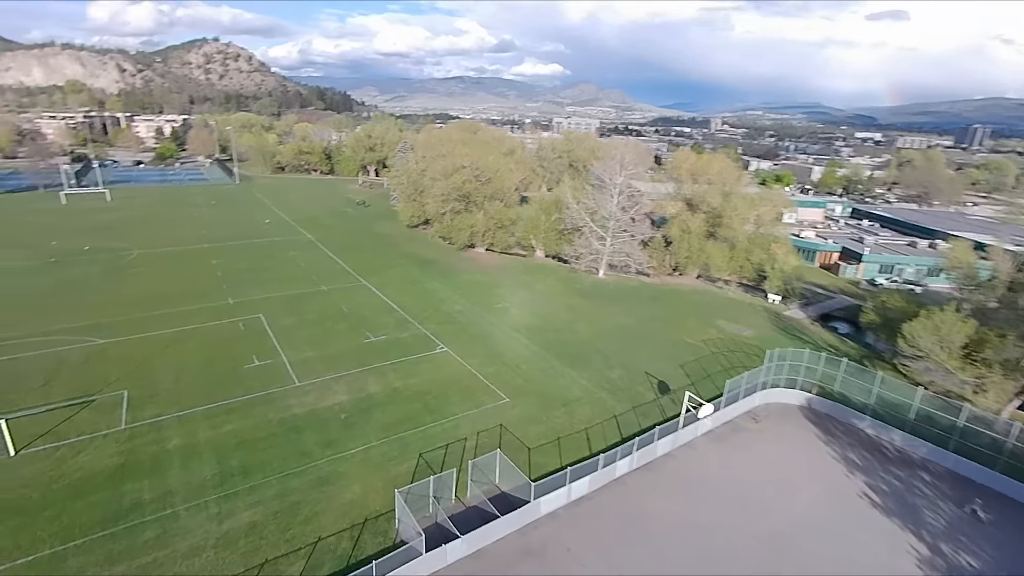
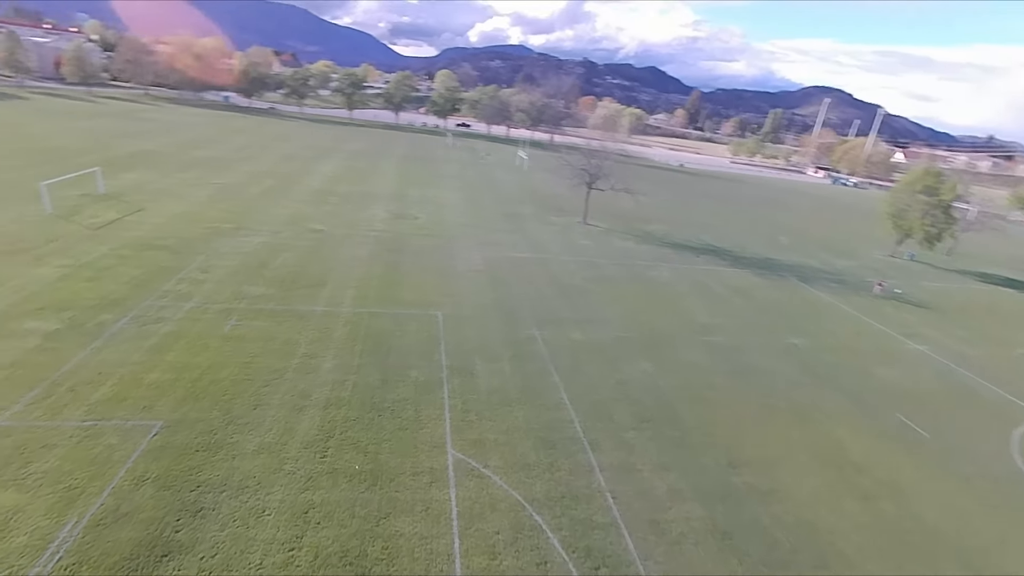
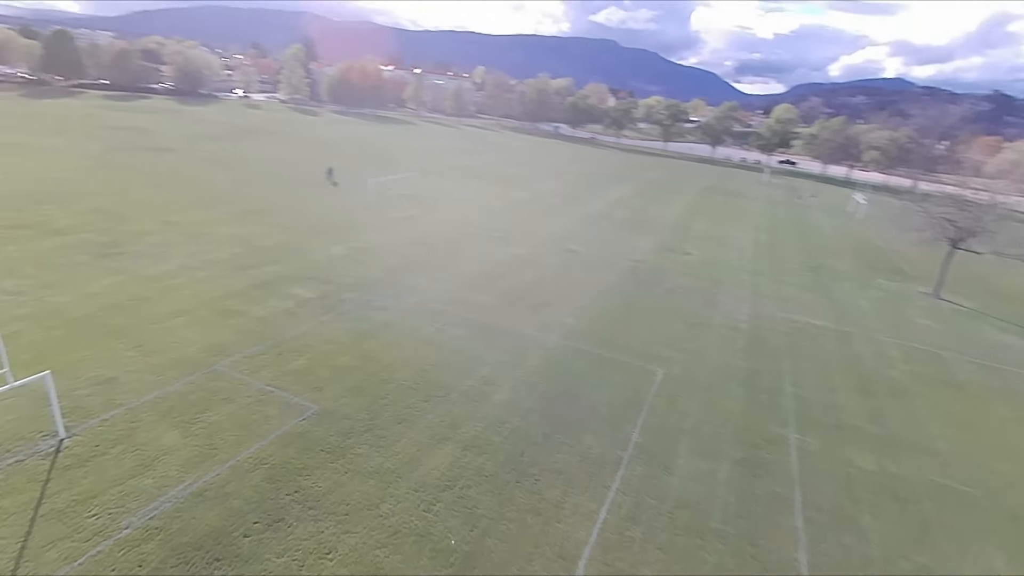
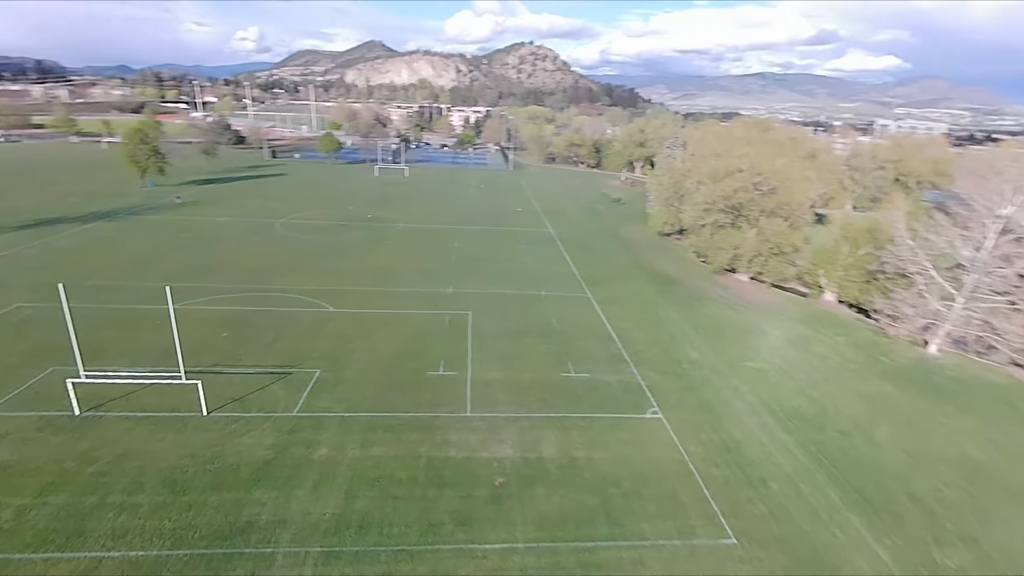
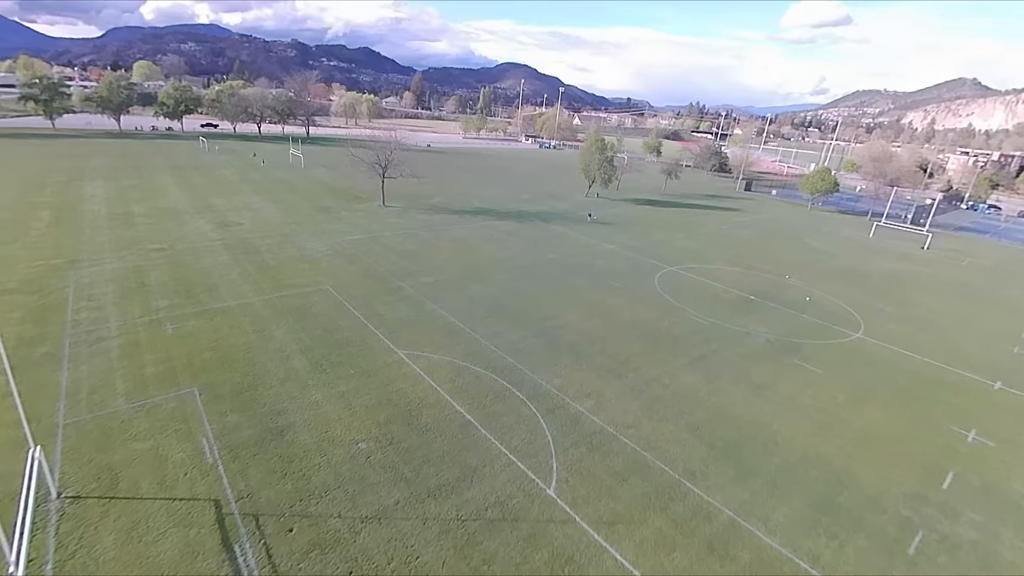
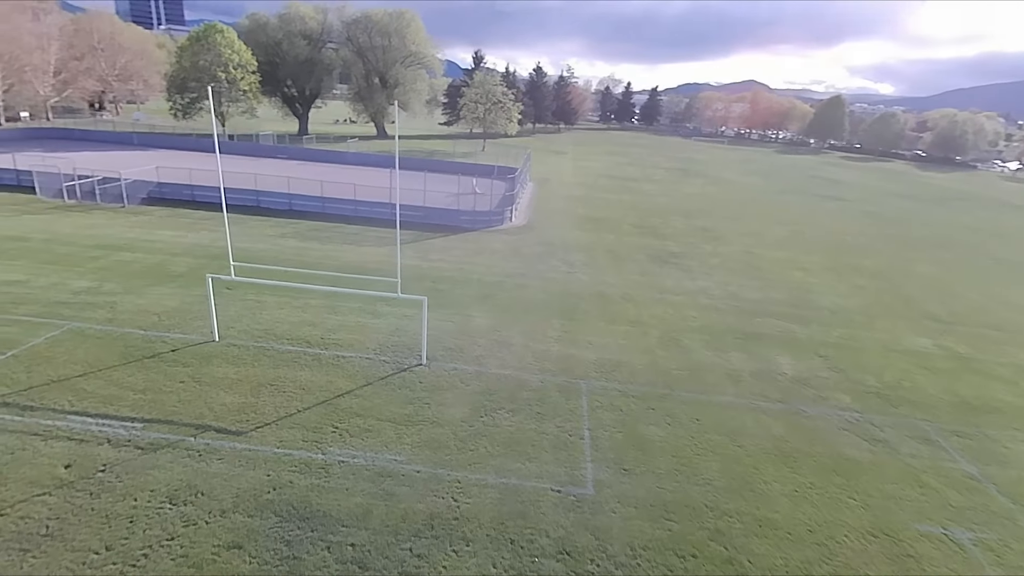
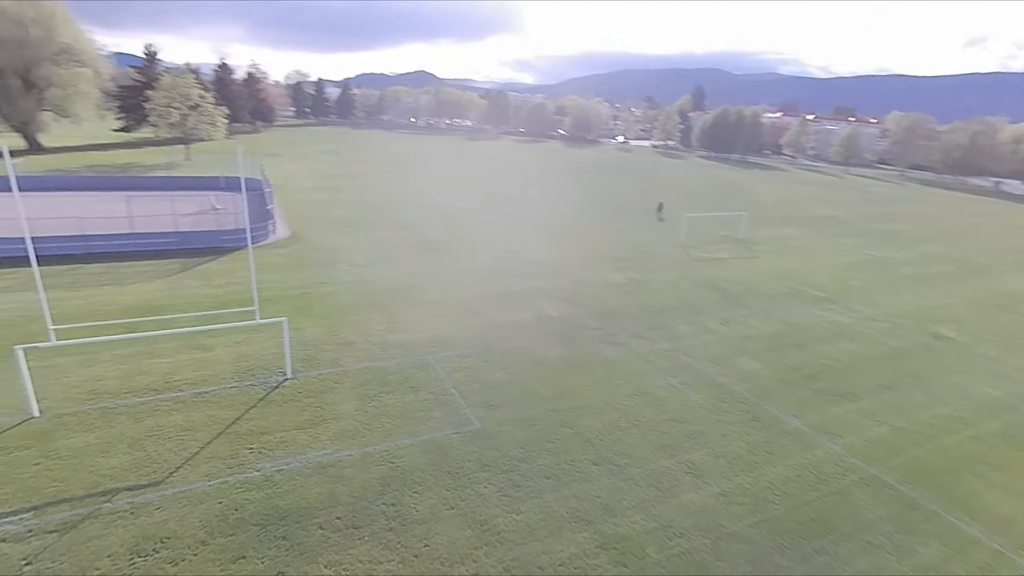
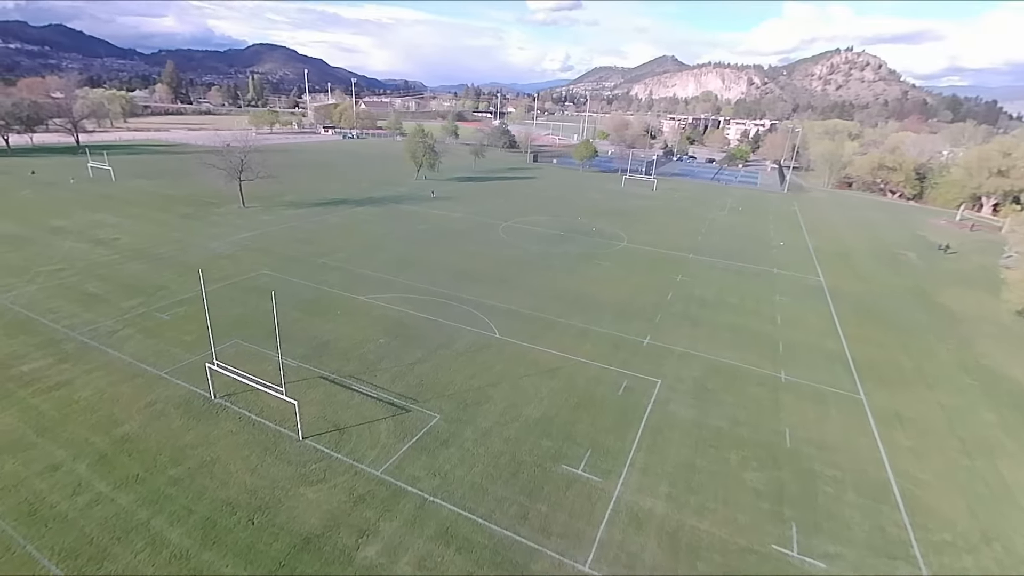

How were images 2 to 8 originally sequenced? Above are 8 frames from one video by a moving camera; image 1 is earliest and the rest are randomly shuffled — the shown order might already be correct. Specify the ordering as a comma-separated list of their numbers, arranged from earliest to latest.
4, 8, 5, 2, 3, 7, 6
